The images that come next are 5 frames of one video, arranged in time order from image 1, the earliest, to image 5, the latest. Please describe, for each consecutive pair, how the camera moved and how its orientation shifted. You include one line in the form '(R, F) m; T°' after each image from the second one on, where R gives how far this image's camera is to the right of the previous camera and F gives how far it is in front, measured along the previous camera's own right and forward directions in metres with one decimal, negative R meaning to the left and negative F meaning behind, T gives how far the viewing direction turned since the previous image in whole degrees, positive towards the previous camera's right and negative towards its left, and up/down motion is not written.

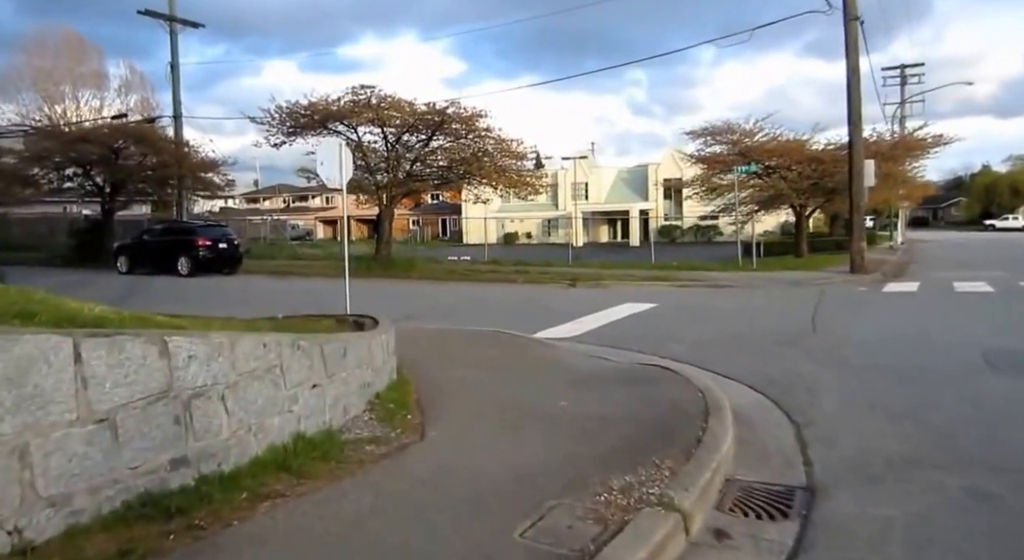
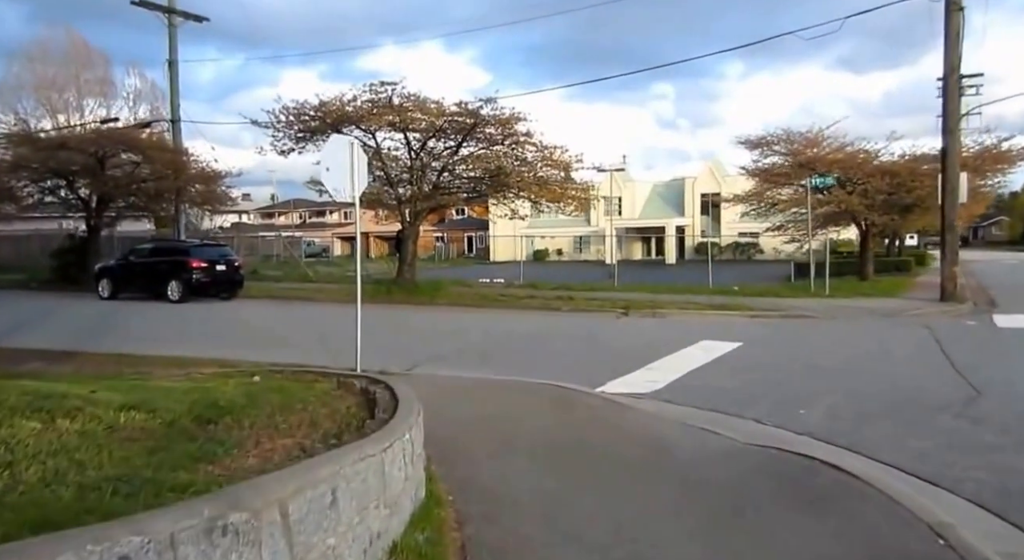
(-0.5, +2.7) m; -2°
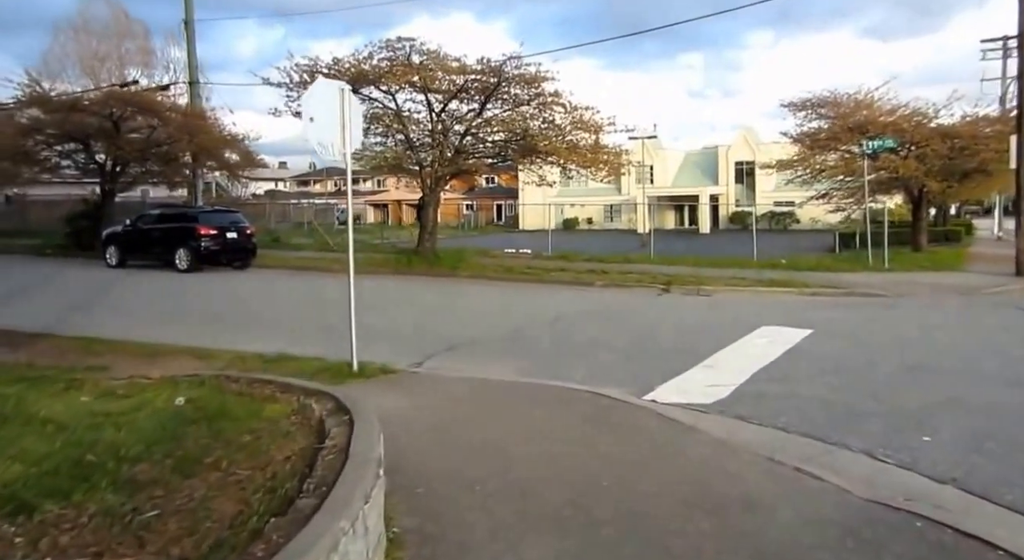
(0.0, +1.9) m; -2°
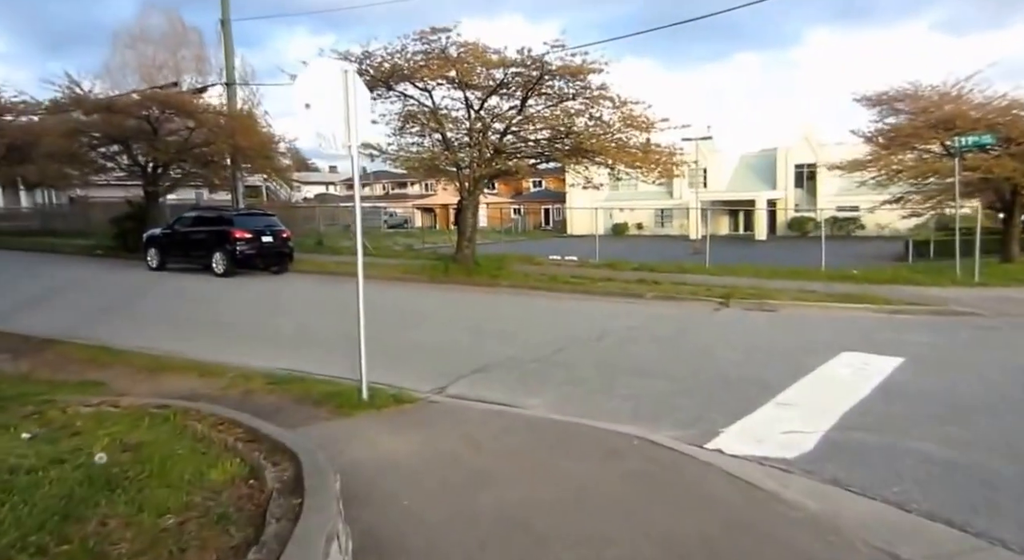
(+0.1, +1.2) m; -4°
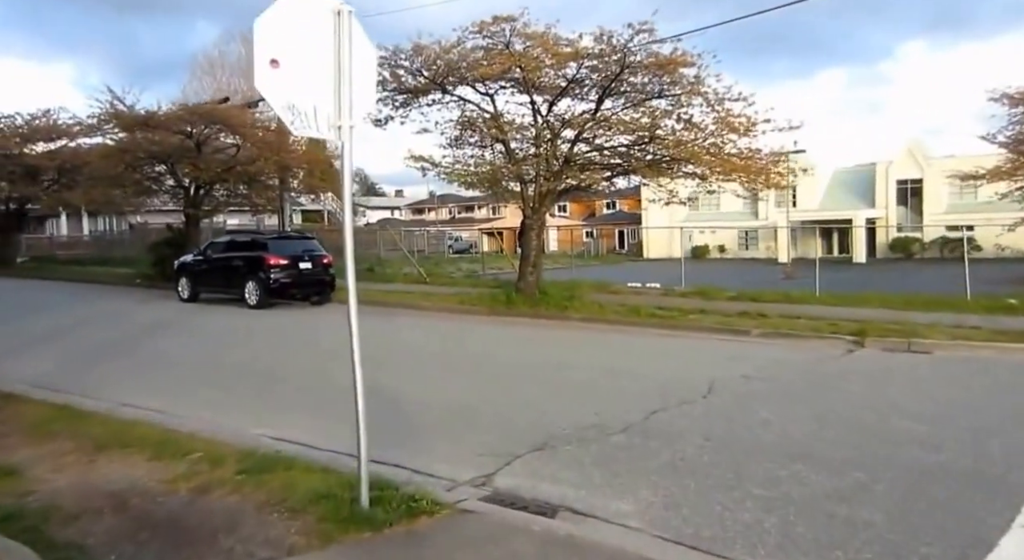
(0.0, +2.6) m; -6°
